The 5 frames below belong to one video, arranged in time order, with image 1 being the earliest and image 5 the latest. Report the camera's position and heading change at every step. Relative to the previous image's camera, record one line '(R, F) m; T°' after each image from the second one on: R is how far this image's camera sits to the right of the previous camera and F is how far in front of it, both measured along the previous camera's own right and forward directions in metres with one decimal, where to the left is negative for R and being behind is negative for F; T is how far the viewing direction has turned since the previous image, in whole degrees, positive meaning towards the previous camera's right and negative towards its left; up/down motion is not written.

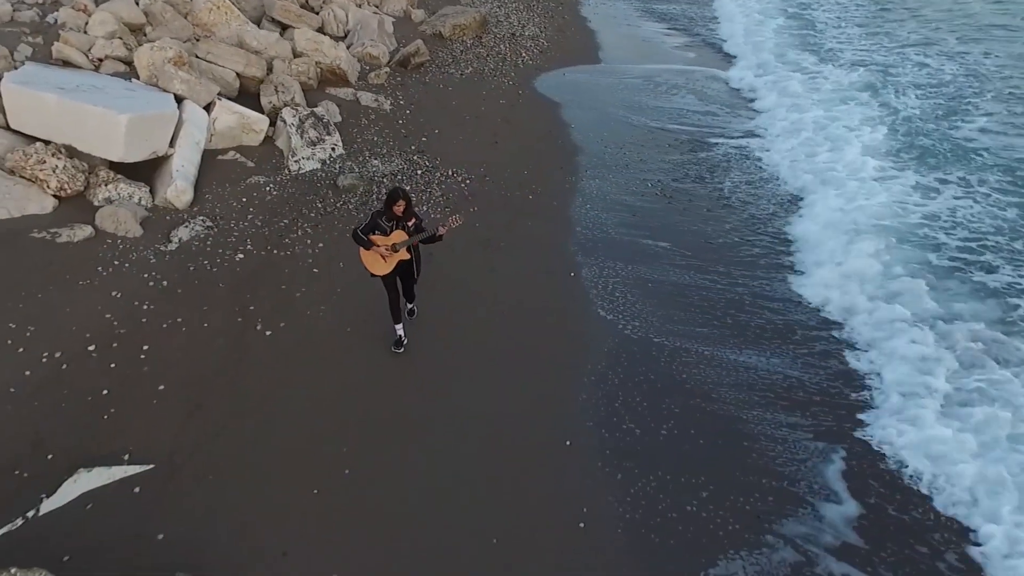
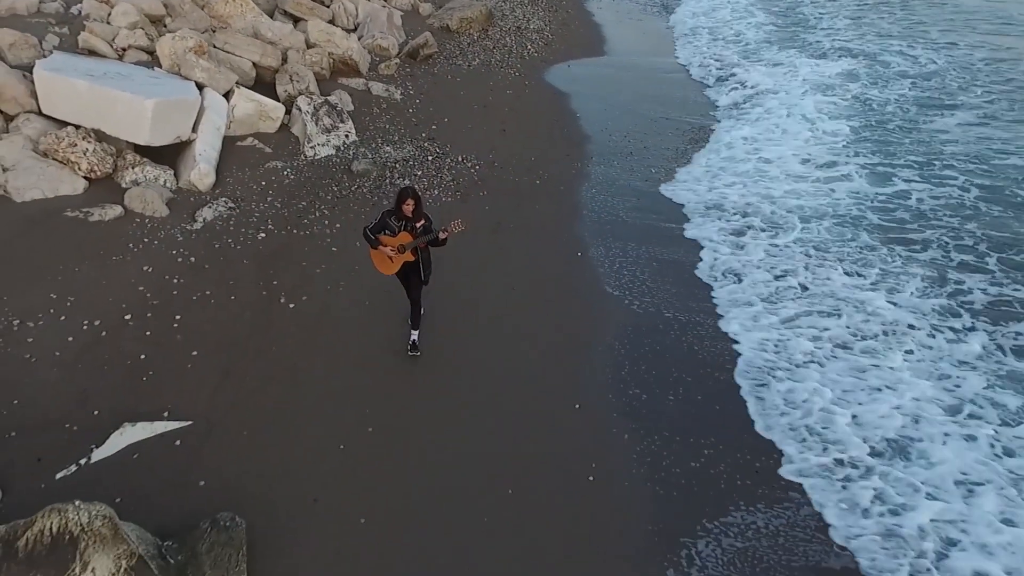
(-0.1, -0.3) m; 0°
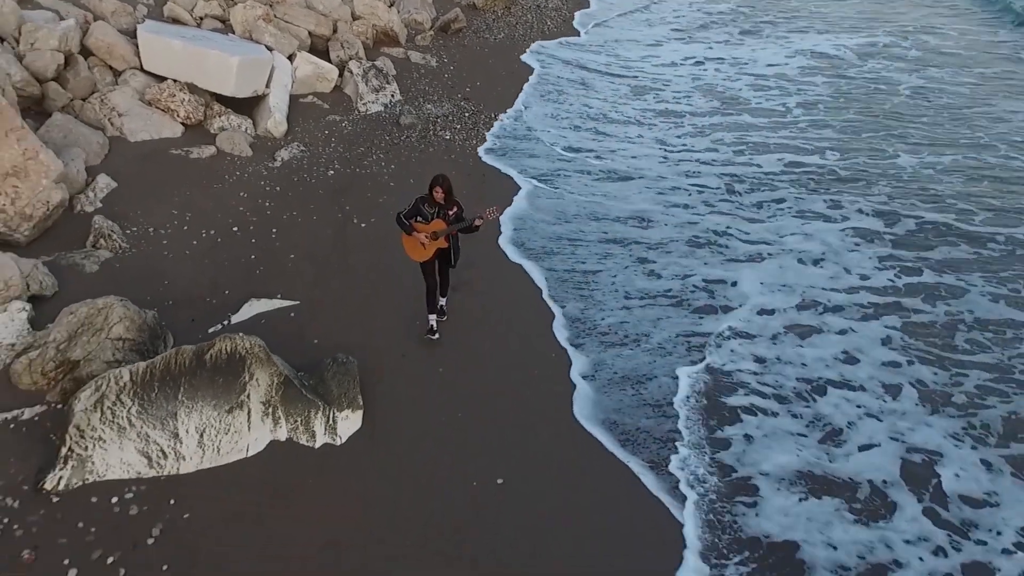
(-0.2, -1.3) m; 0°
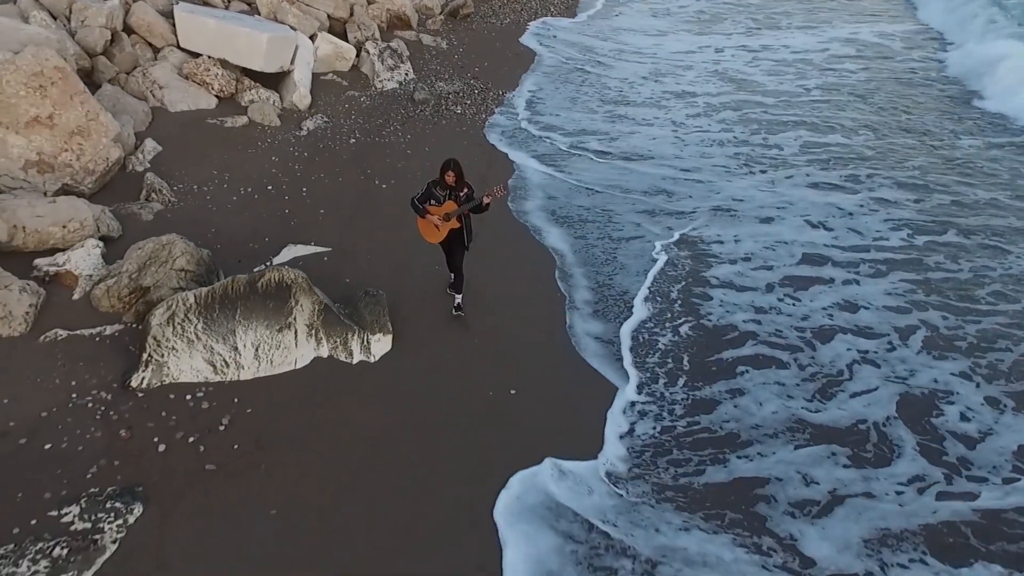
(0.0, -0.7) m; 0°
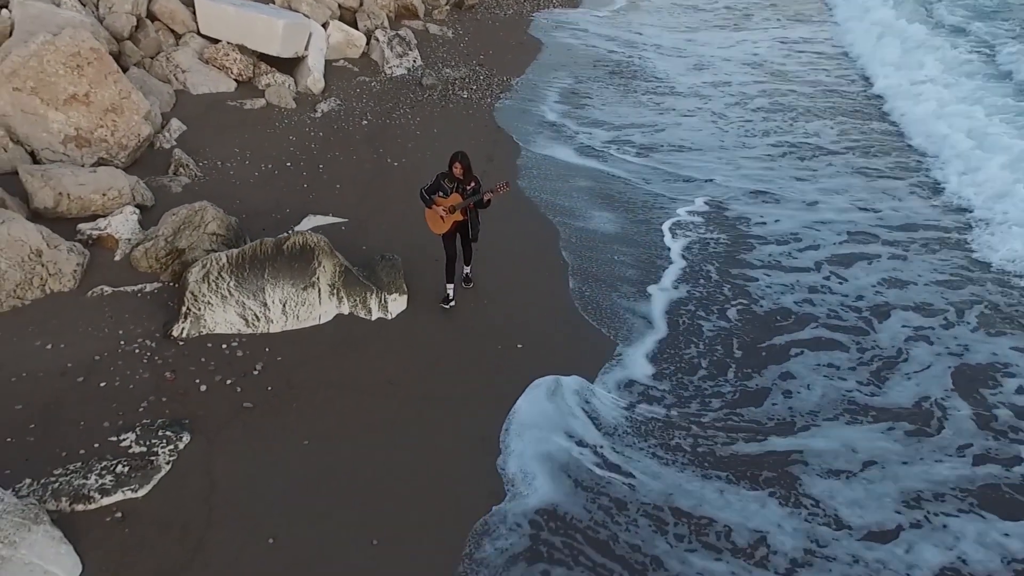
(0.0, -0.5) m; 0°
